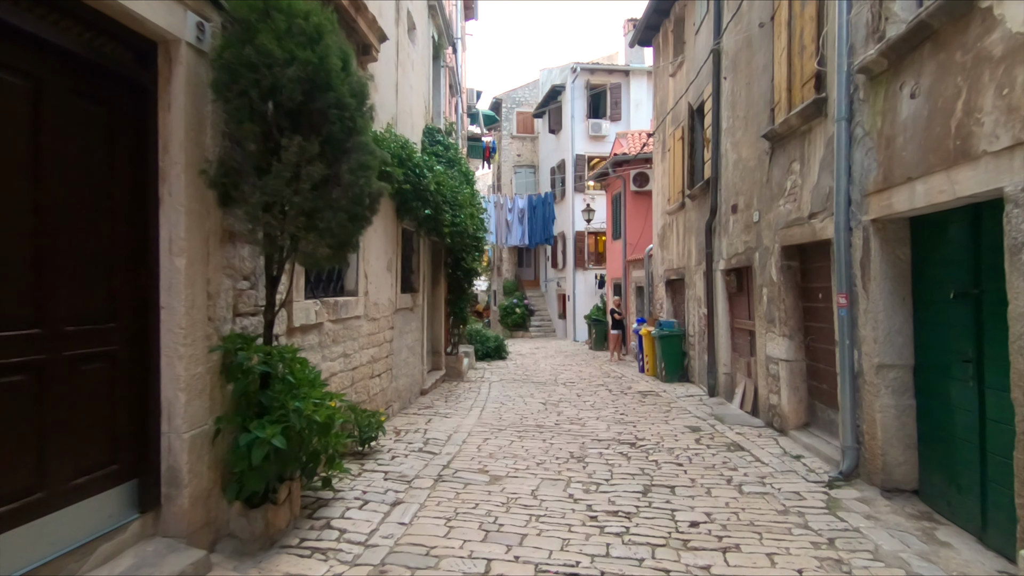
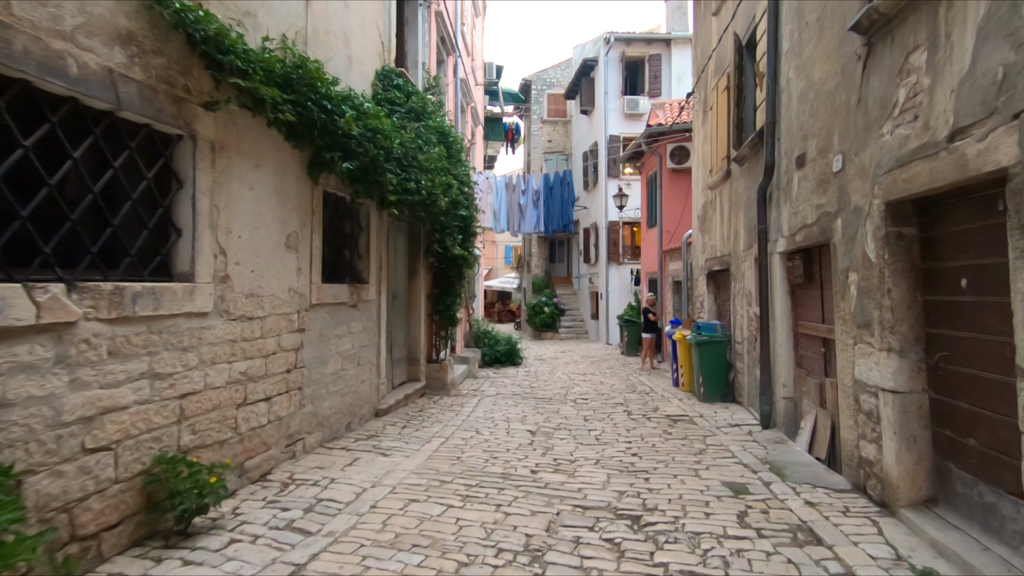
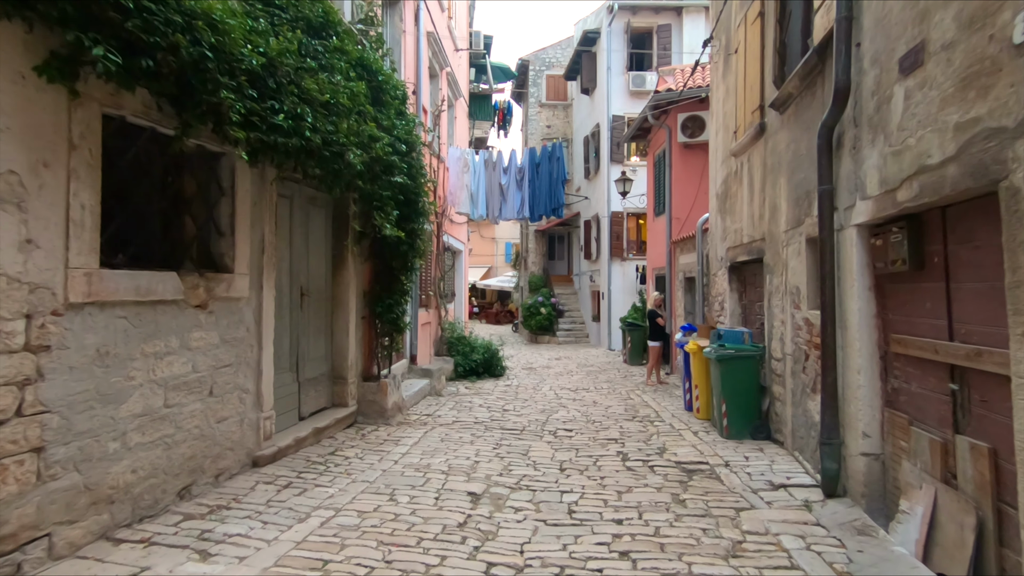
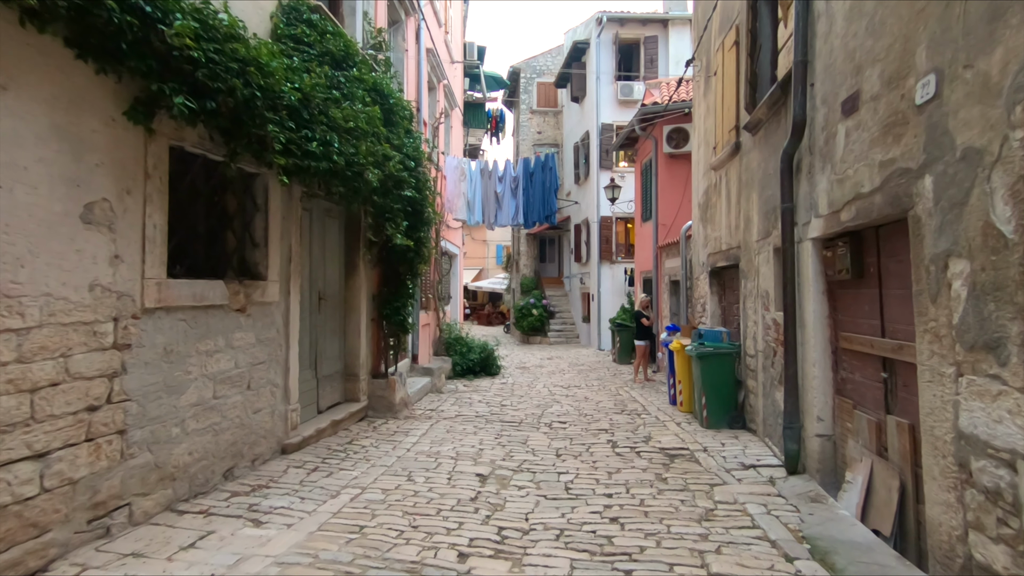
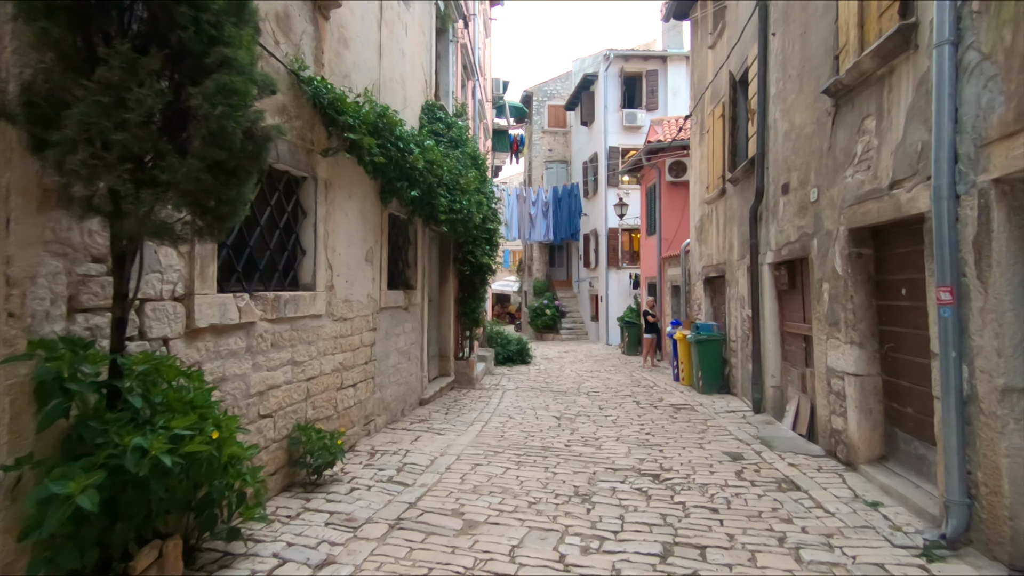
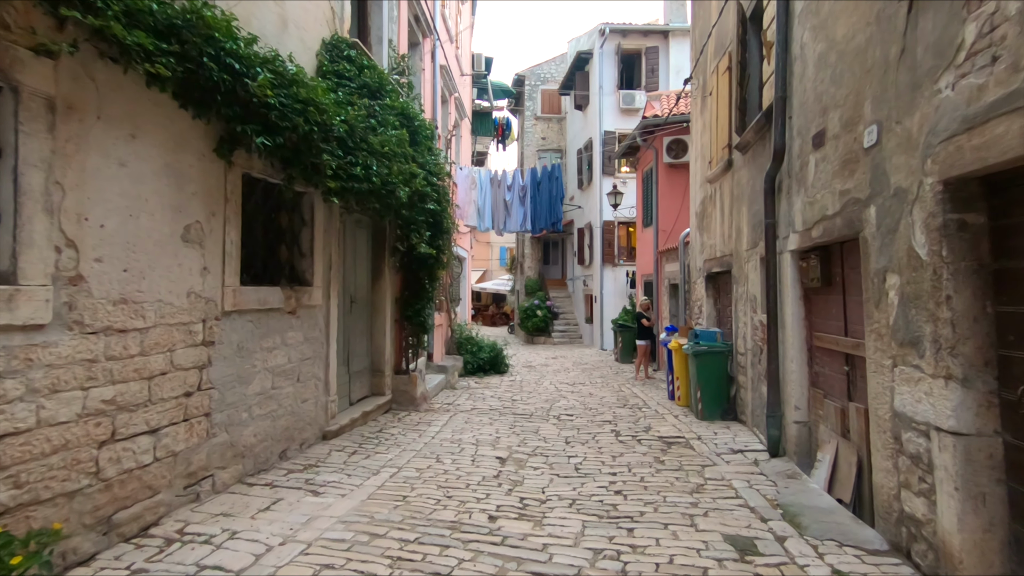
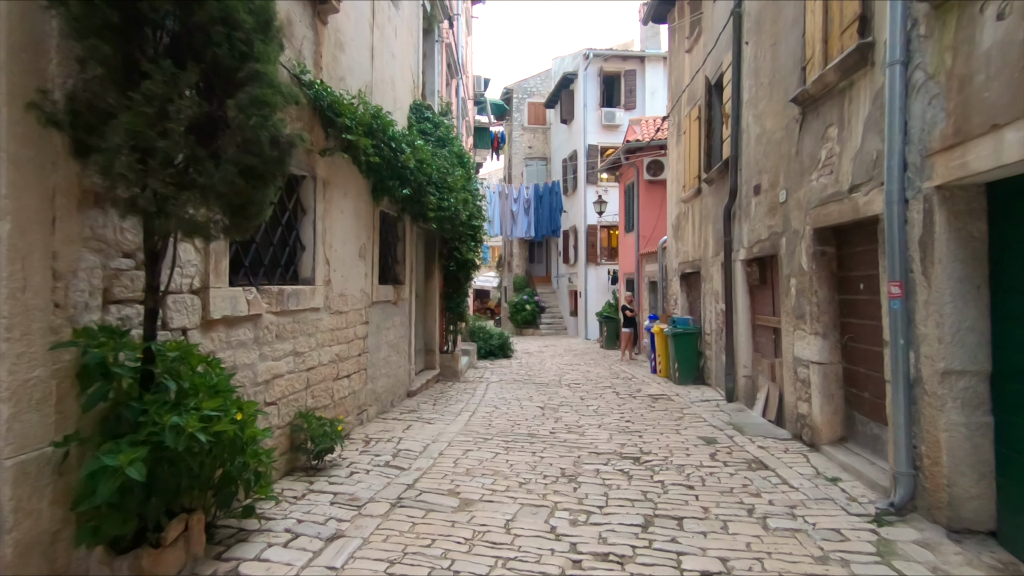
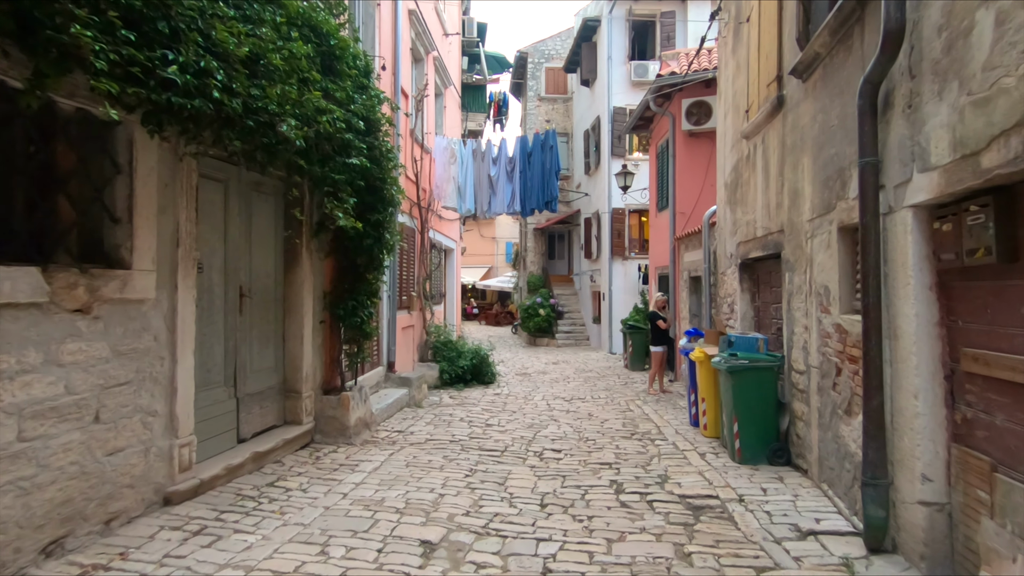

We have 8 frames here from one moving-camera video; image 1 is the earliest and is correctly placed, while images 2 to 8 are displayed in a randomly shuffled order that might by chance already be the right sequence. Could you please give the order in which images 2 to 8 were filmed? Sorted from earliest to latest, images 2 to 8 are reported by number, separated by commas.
7, 5, 2, 6, 4, 3, 8
